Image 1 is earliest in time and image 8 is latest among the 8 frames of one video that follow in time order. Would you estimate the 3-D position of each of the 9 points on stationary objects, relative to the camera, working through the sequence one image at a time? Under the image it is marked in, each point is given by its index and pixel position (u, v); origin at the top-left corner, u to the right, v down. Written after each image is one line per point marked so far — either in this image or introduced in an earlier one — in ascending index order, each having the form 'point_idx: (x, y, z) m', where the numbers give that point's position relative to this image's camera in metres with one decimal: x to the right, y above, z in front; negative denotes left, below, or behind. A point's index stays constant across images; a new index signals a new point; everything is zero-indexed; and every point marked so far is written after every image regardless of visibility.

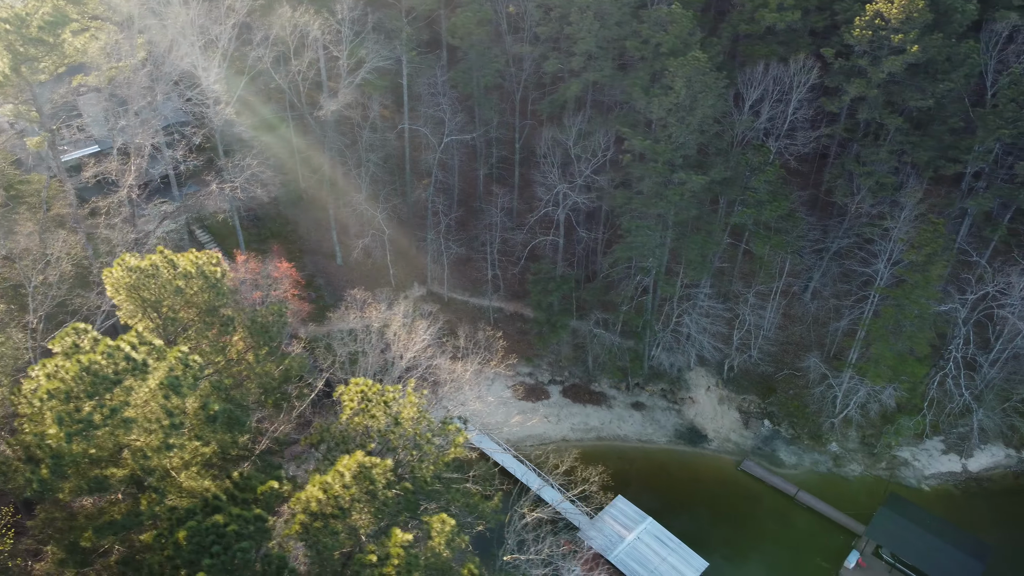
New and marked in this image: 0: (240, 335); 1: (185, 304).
0: (-4.8, -0.8, +14.2) m
1: (-5.4, -0.3, +13.3) m
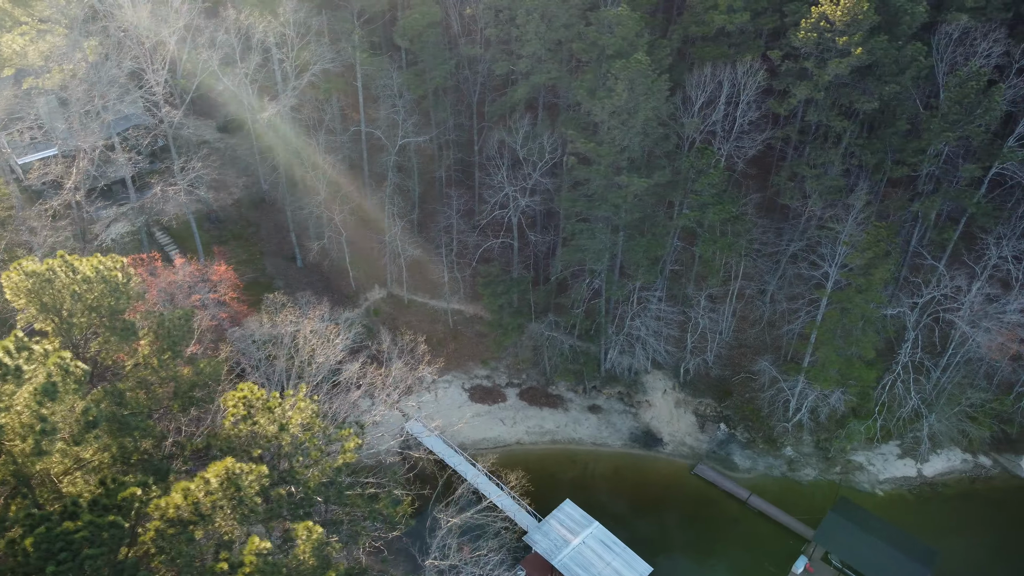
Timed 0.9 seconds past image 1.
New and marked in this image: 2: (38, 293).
0: (-6.4, -0.9, +14.1) m
1: (-7.1, -0.3, +13.2) m
2: (-7.6, -0.1, +12.8) m
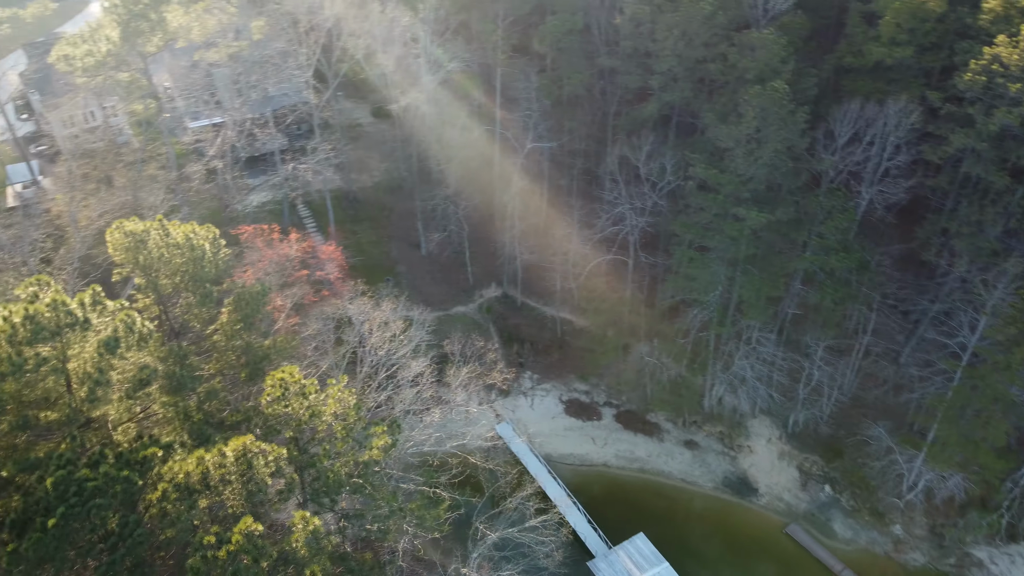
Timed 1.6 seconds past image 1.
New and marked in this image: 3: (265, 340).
0: (-5.3, -0.3, +14.9) m
1: (-6.0, +0.3, +14.2) m
2: (-6.5, +0.6, +13.9) m
3: (-4.7, -1.0, +15.3) m
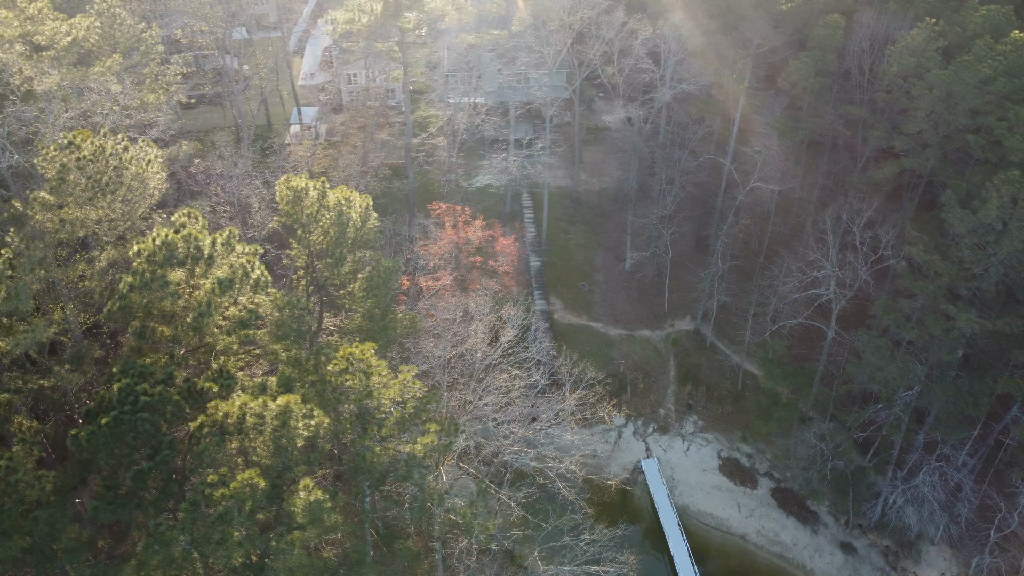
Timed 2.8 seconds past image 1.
0: (-3.0, +0.3, +15.9) m
1: (-3.7, +1.1, +15.4) m
2: (-4.2, +1.6, +15.3) m
3: (-2.5, -0.5, +16.1) m
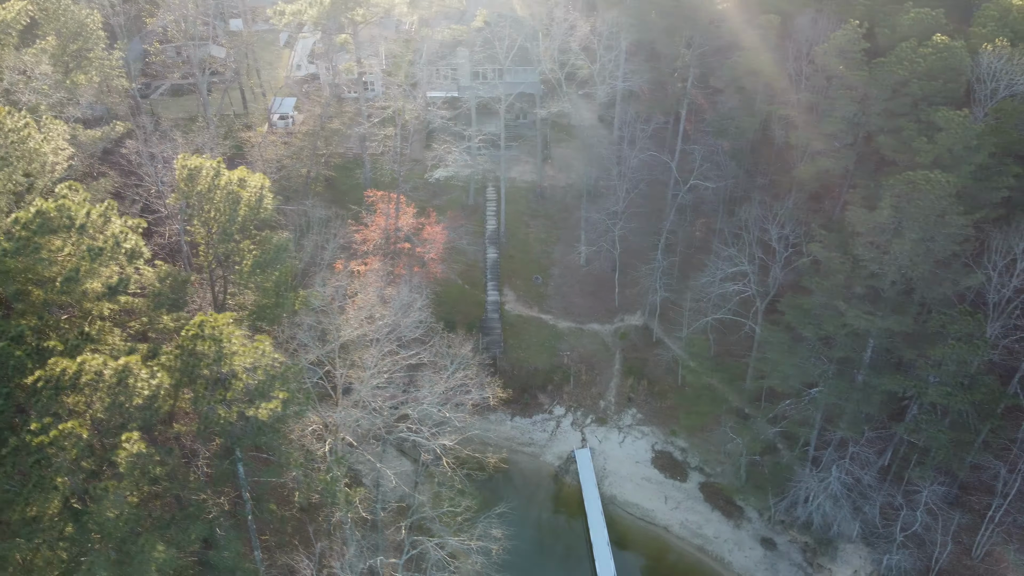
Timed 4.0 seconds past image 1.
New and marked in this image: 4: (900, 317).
0: (-5.4, +0.8, +16.7) m
1: (-6.1, +1.6, +16.2) m
2: (-6.6, +2.1, +16.1) m
3: (-4.9, 0.0, +16.9) m
4: (+8.8, -0.7, +18.2) m
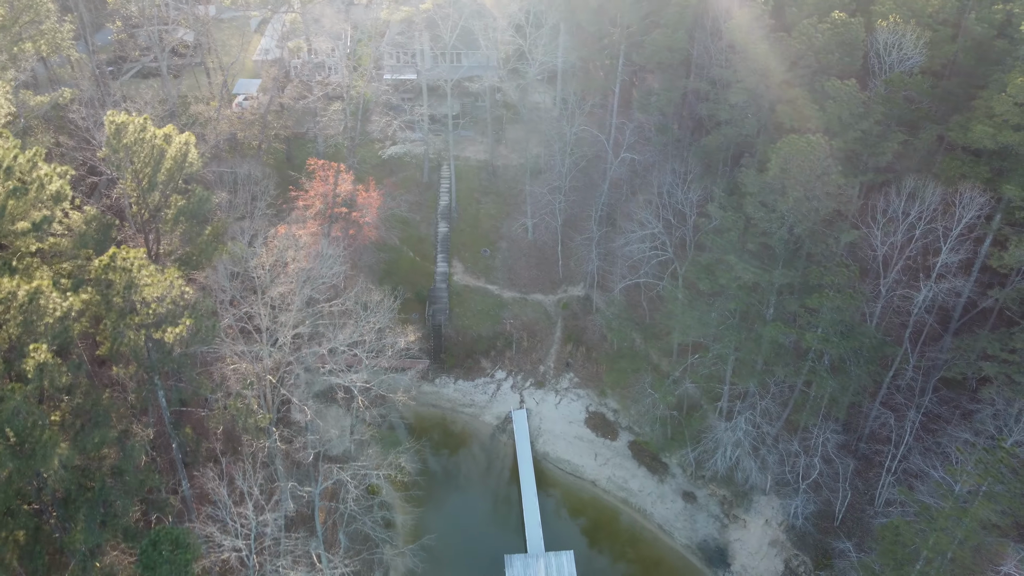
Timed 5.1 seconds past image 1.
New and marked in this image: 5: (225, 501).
0: (-7.5, +1.9, +18.1) m
1: (-8.2, +2.8, +17.6) m
2: (-8.7, +3.3, +17.5) m
3: (-7.0, +1.1, +18.3) m
4: (+6.7, +0.4, +19.5) m
5: (-5.6, -4.1, +15.5) m
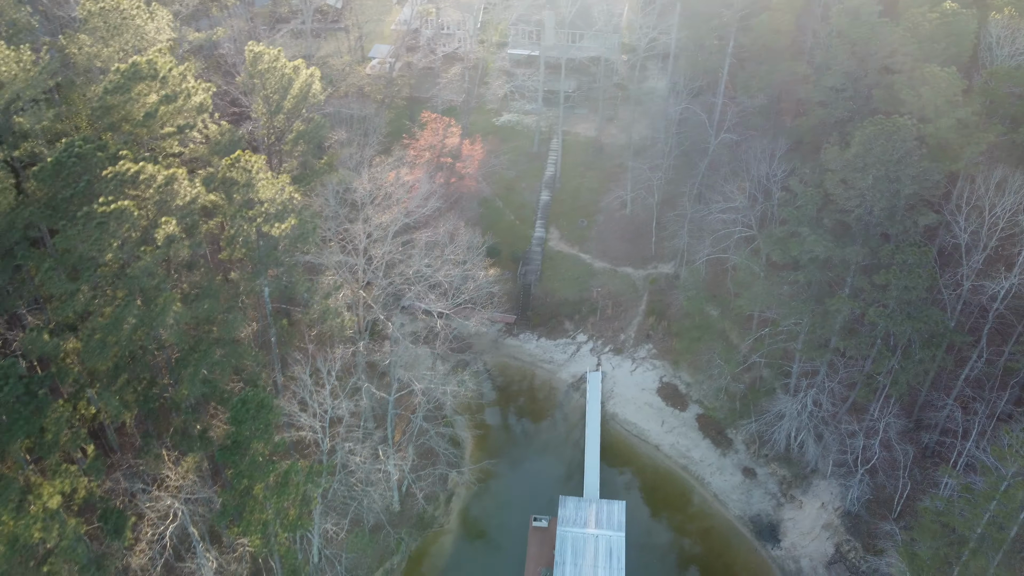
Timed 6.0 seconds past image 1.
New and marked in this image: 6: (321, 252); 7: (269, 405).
0: (-5.4, +4.1, +20.5) m
1: (-6.1, +5.0, +20.1) m
2: (-6.5, +5.6, +20.0) m
3: (-5.0, +3.2, +20.6) m
4: (+8.6, +1.0, +19.9) m
5: (-4.5, -2.1, +17.7) m
6: (-4.7, +0.9, +19.6) m
7: (-5.0, -2.5, +16.6) m
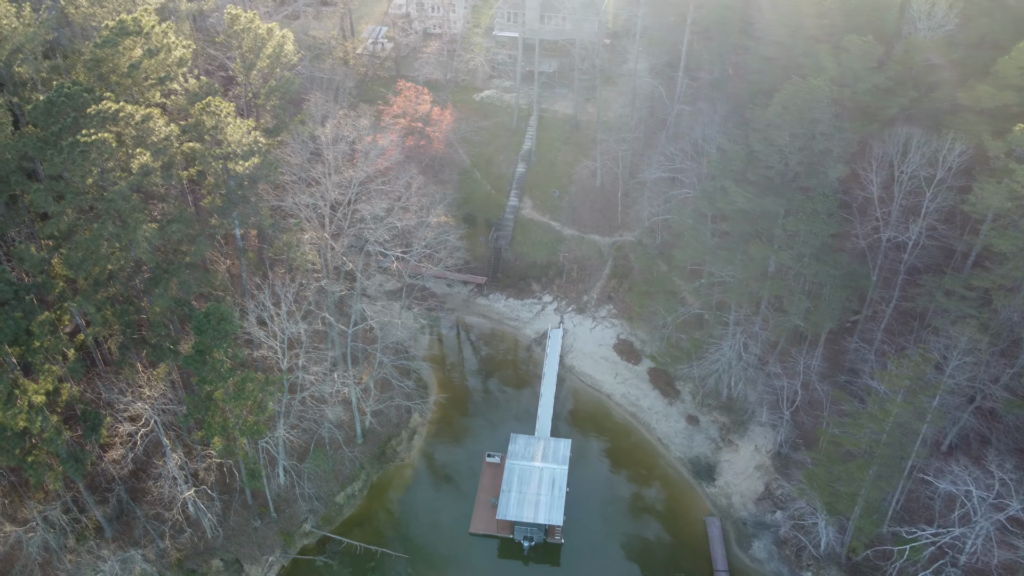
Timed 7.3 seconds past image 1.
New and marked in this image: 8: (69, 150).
0: (-6.7, +5.8, +22.6) m
1: (-7.4, +6.7, +22.3) m
2: (-7.8, +7.2, +22.2) m
3: (-6.3, +4.9, +22.7) m
4: (+7.2, +2.4, +21.7) m
5: (-6.1, -0.4, +19.9) m
6: (-6.1, +2.5, +21.8) m
7: (-6.6, -0.8, +18.8) m
8: (-9.5, +3.0, +17.2) m
